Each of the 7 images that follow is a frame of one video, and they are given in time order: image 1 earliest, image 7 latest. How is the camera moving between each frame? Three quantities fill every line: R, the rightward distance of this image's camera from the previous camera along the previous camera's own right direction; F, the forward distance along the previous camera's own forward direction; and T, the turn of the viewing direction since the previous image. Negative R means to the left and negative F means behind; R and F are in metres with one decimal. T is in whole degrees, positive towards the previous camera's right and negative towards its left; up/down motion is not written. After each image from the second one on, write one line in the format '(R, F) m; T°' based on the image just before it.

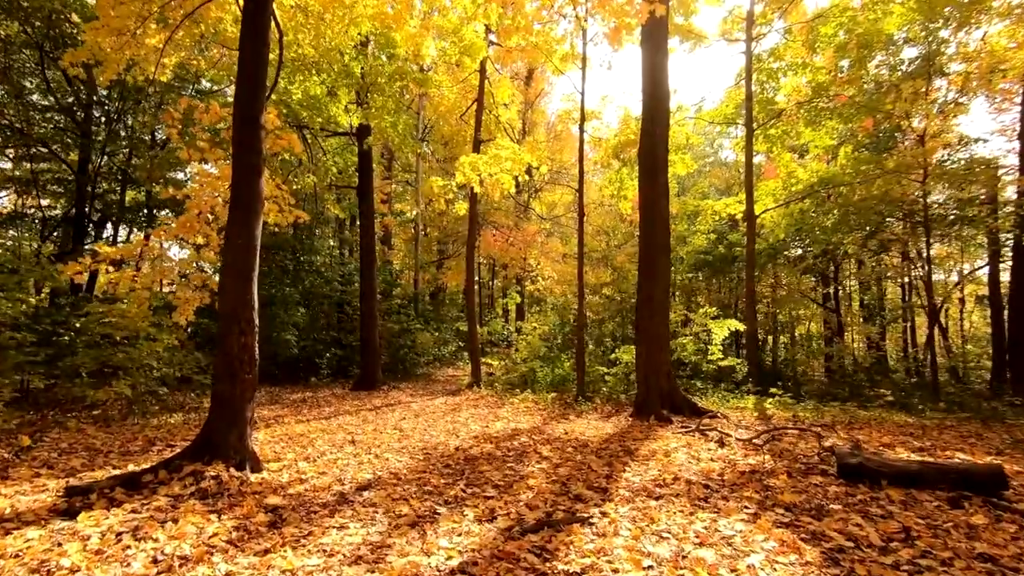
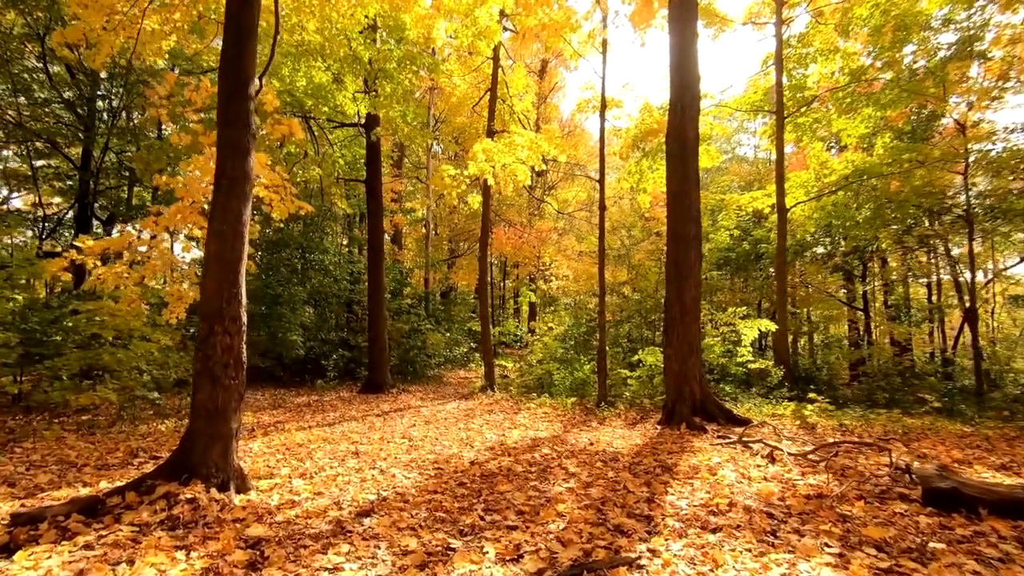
(-0.1, +0.6) m; -1°
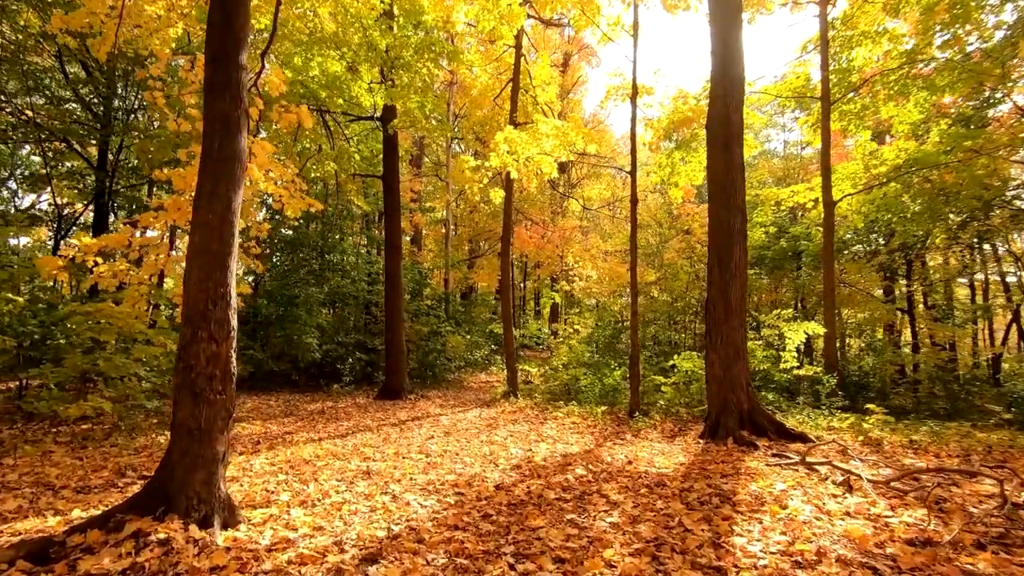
(-0.1, +0.6) m; -2°
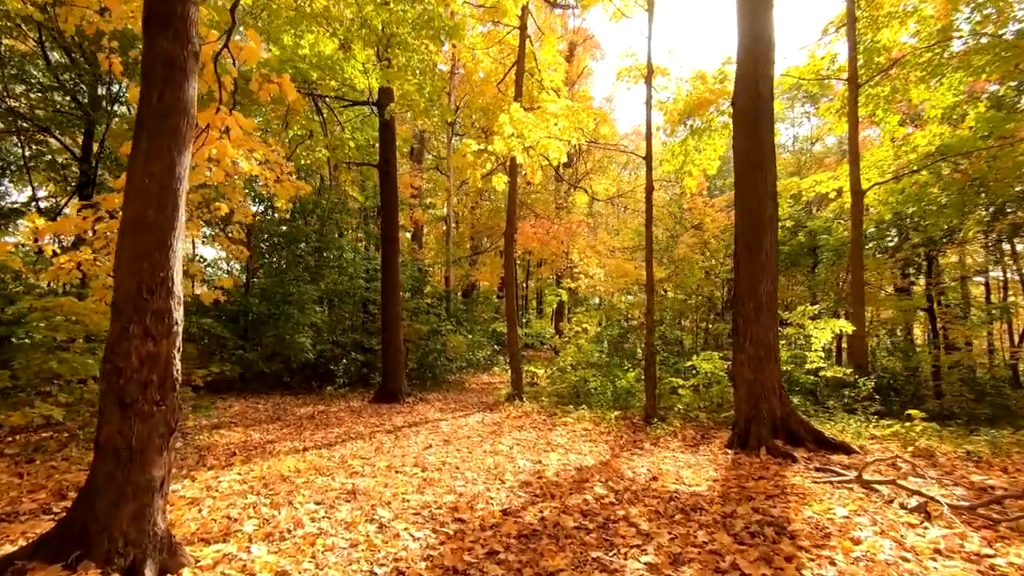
(-0.1, +0.7) m; 0°
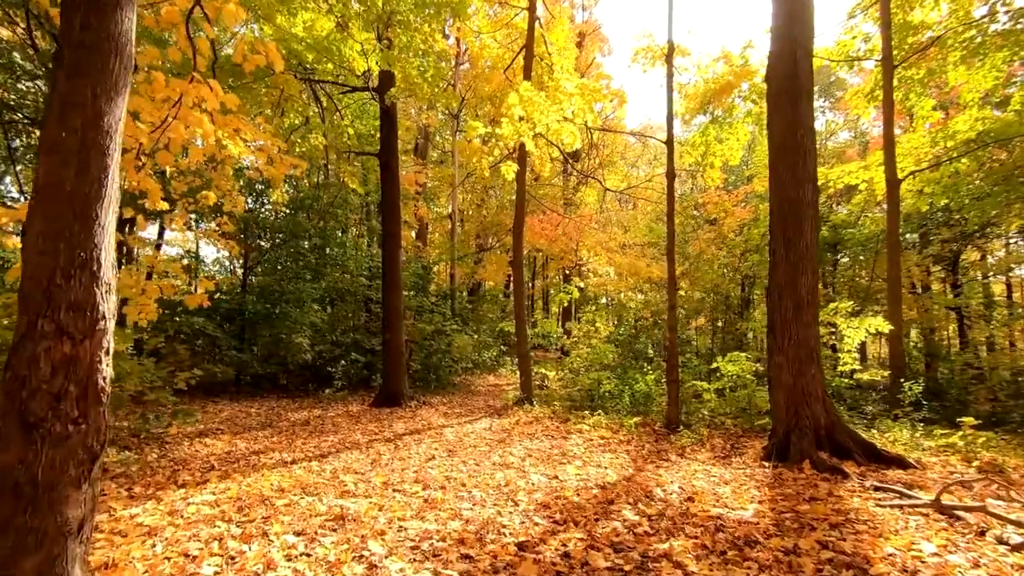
(-0.1, +0.6) m; -1°
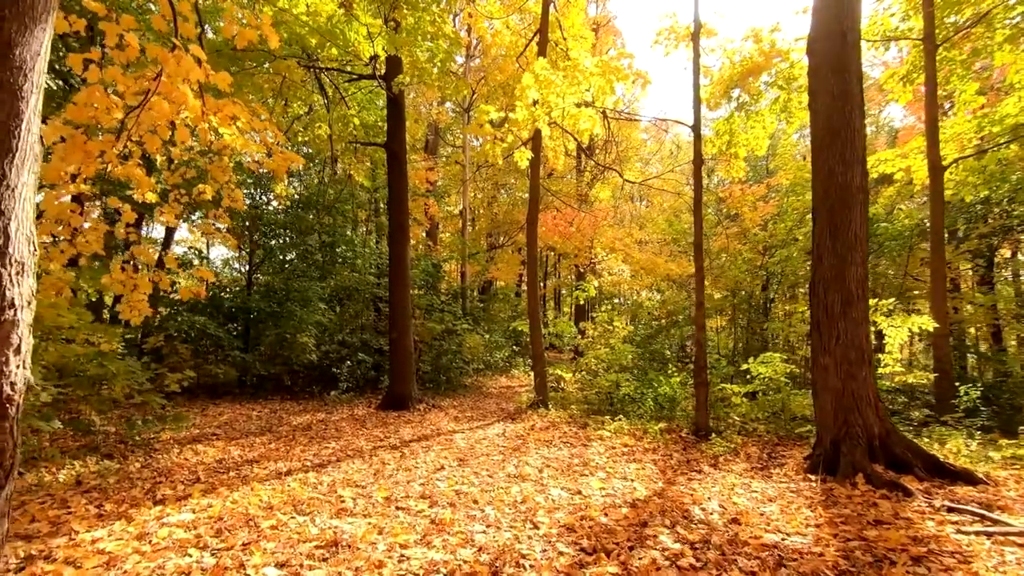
(-0.1, +0.5) m; -1°
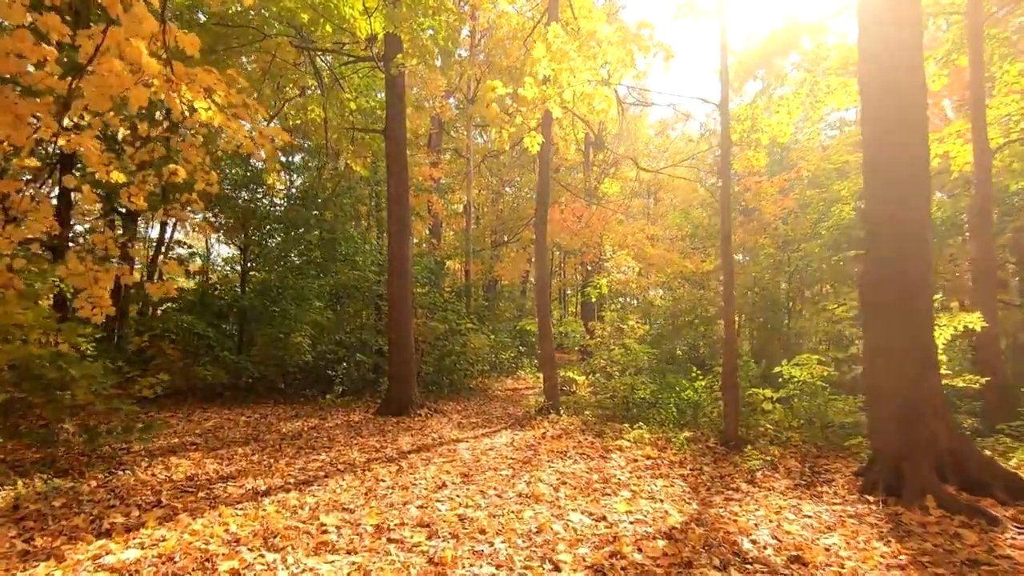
(-0.1, +0.6) m; 0°
